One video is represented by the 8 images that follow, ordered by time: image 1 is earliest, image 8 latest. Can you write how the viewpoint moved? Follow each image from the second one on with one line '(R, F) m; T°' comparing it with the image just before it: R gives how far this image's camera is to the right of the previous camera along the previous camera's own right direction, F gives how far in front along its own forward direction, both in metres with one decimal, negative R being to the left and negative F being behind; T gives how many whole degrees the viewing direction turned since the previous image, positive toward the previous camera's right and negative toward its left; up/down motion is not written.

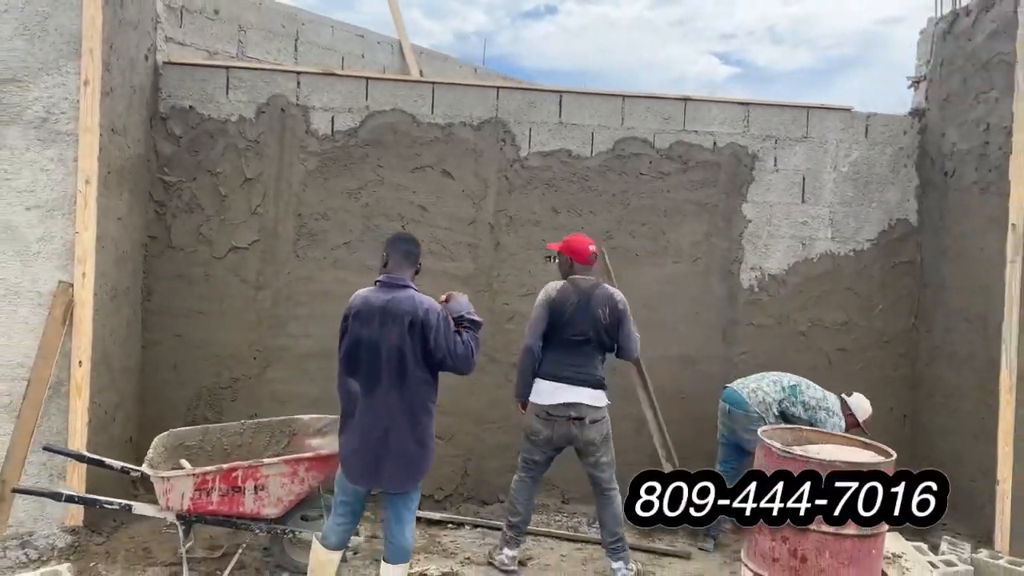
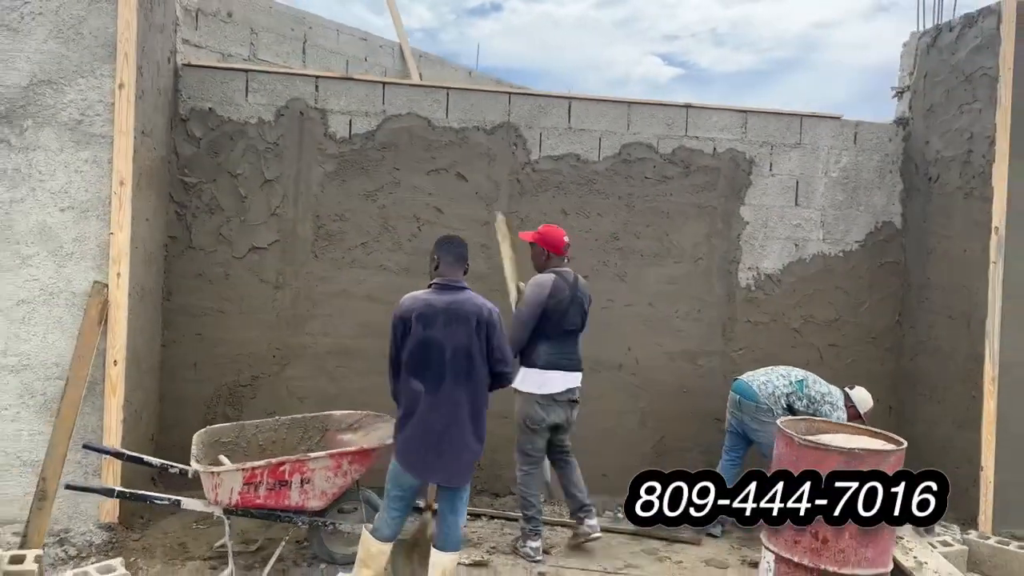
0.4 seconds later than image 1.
(-0.3, -0.1) m; +4°
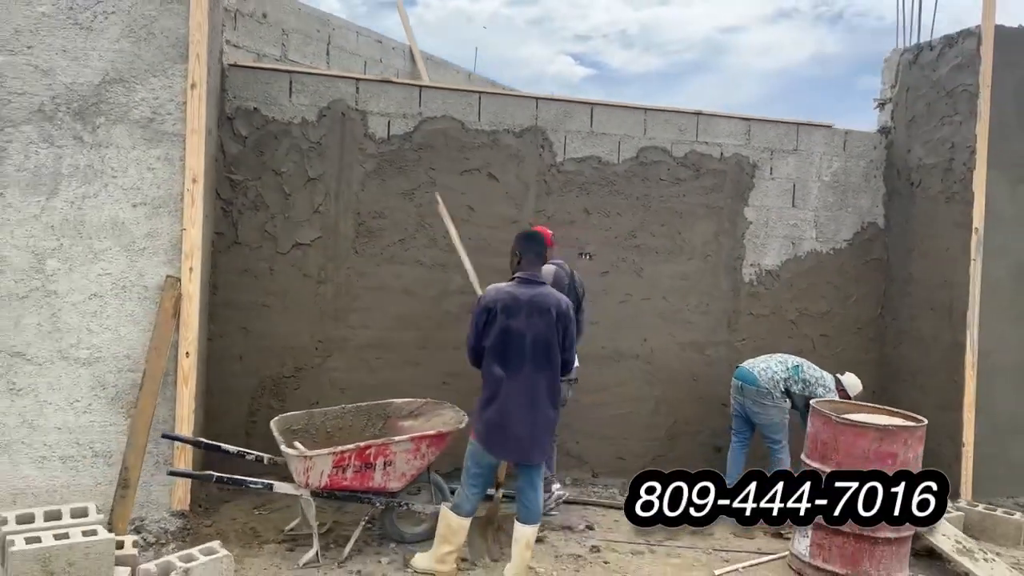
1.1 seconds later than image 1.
(-0.6, -0.2) m; +6°
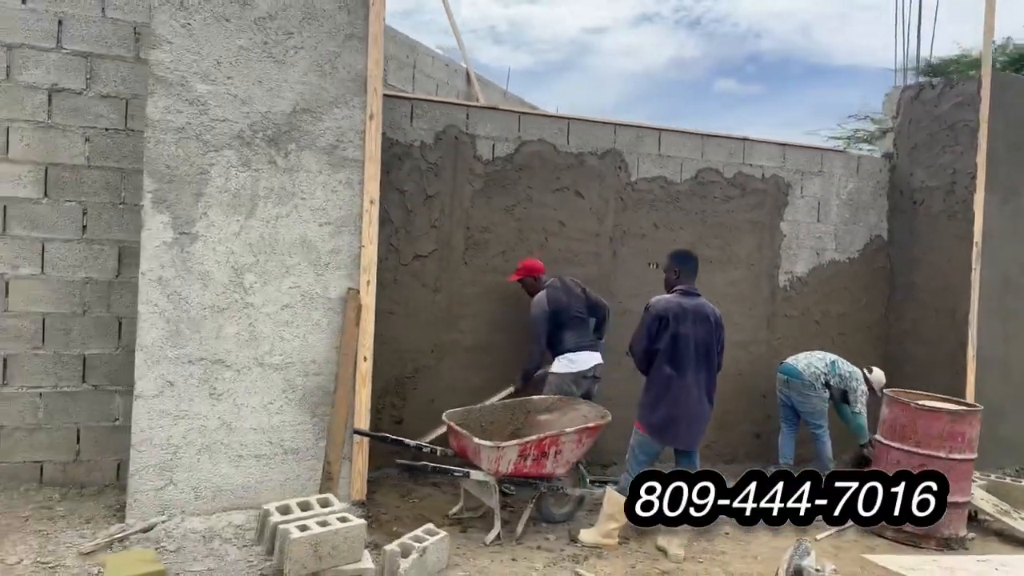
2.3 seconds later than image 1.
(-1.2, -0.4) m; +8°
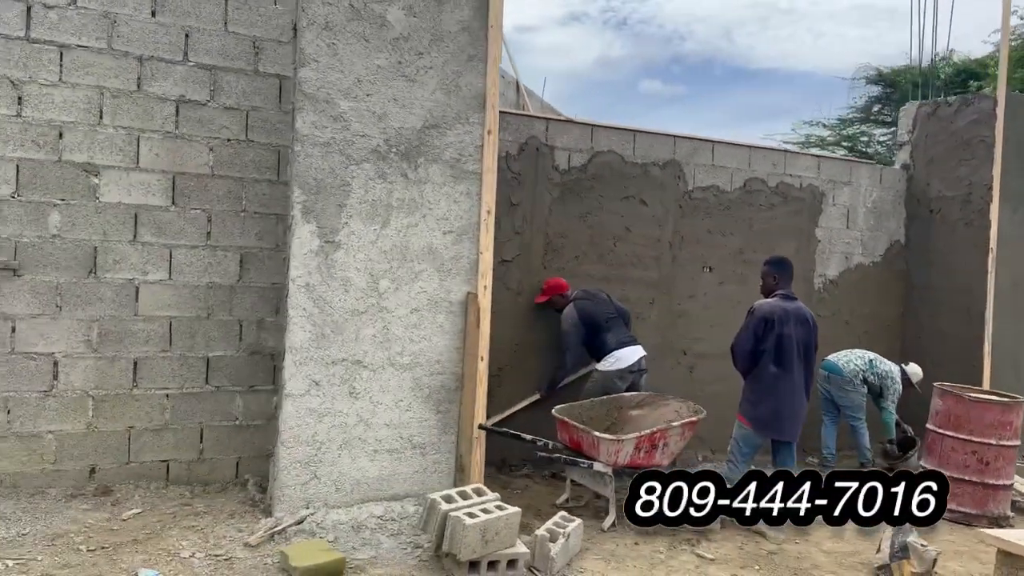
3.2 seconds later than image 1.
(-0.8, -0.3) m; +5°
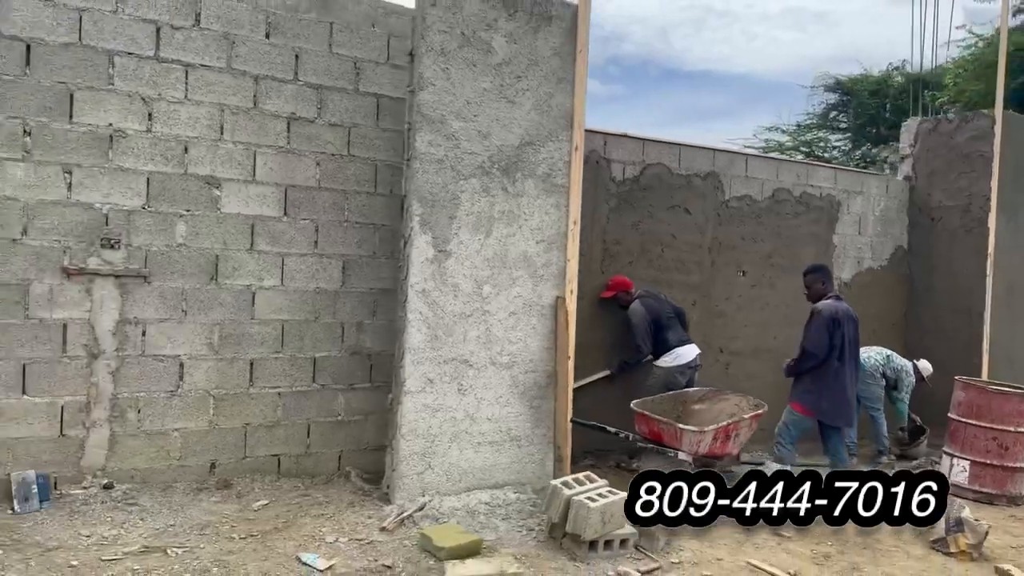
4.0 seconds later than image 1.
(-0.7, -0.3) m; +4°
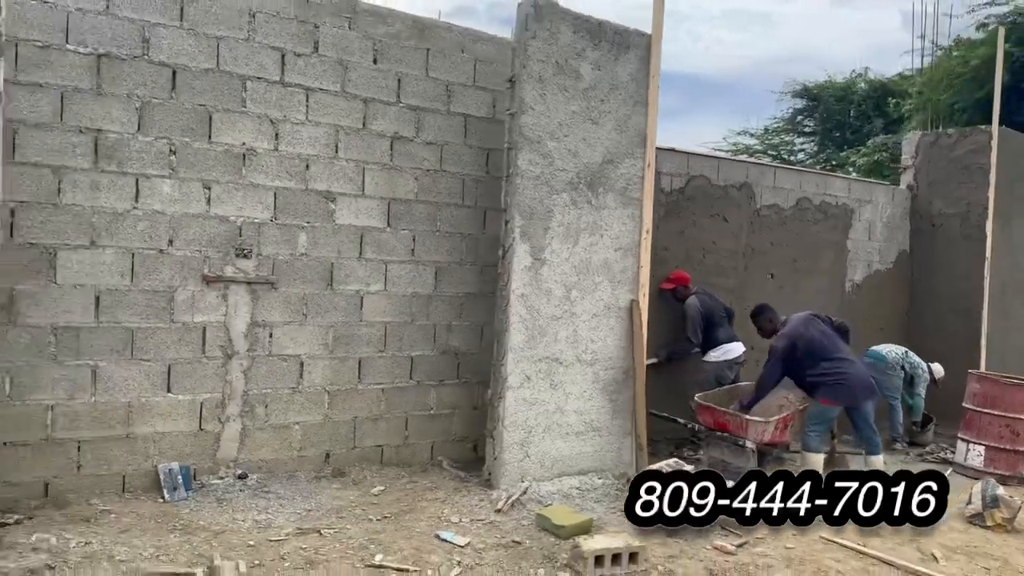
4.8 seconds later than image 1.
(-0.7, -0.4) m; +3°
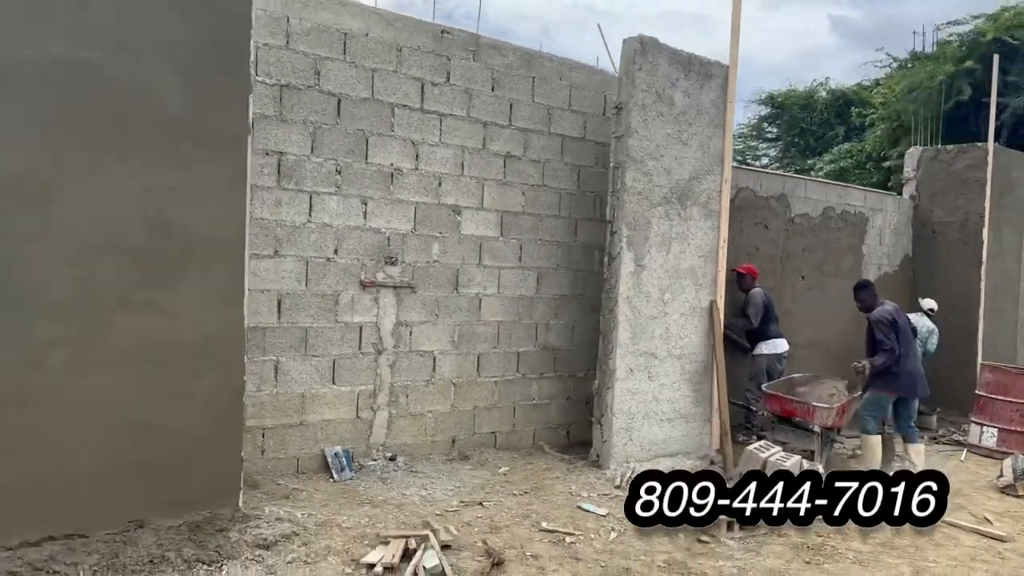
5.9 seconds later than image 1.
(-1.0, -0.6) m; +4°
